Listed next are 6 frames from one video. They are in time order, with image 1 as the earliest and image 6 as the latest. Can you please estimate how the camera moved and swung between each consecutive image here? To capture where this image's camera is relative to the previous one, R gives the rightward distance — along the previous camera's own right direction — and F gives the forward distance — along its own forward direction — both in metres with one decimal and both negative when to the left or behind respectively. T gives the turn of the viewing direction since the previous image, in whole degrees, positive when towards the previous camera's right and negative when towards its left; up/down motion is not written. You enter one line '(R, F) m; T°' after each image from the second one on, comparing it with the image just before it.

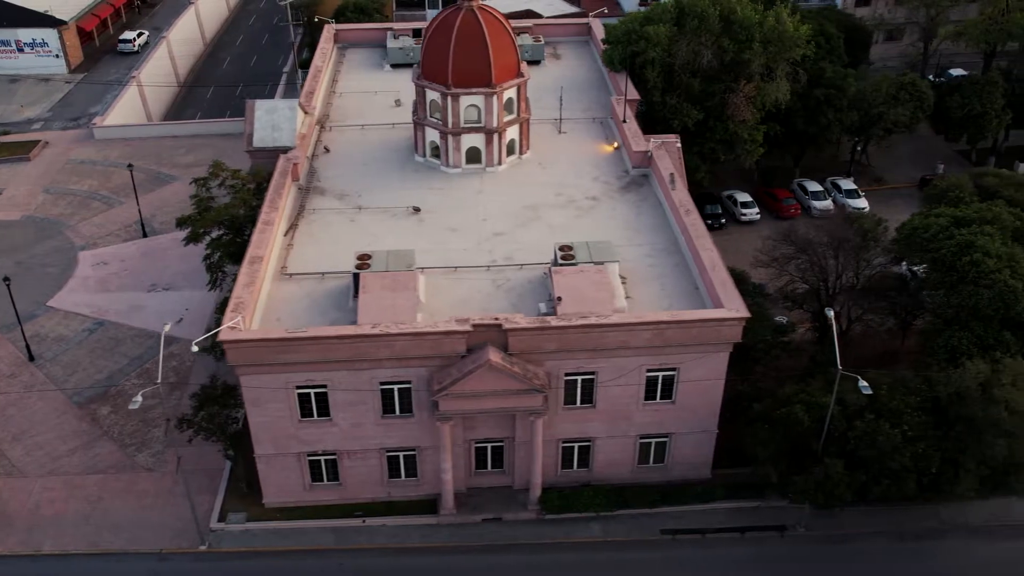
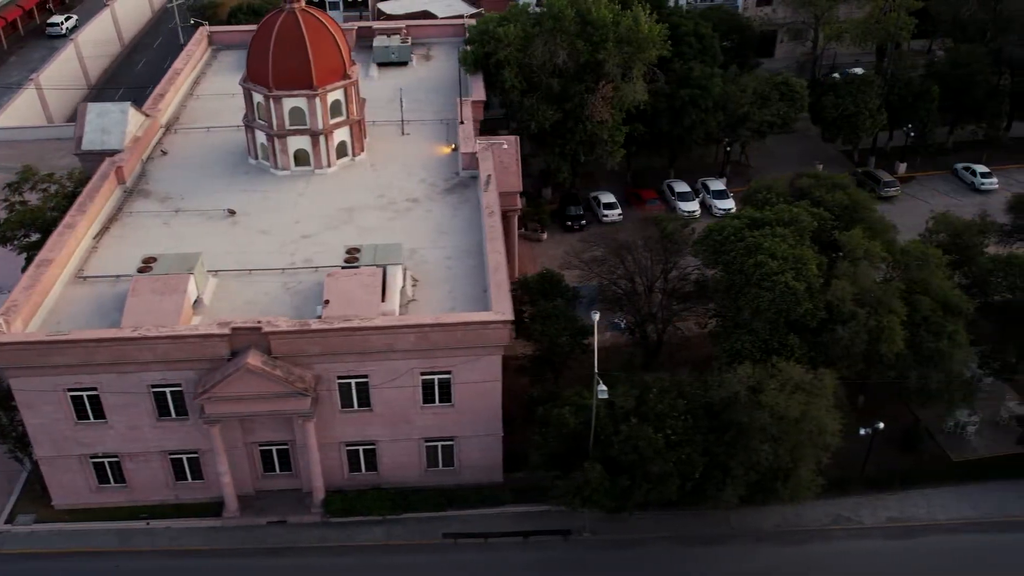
(+7.6, +0.2) m; -1°
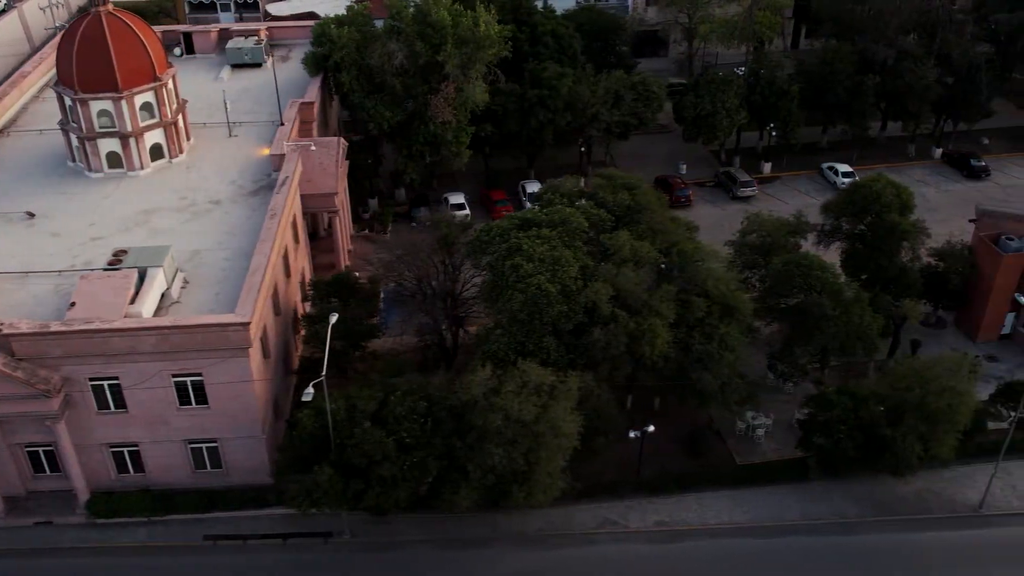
(+8.4, +0.2) m; -1°
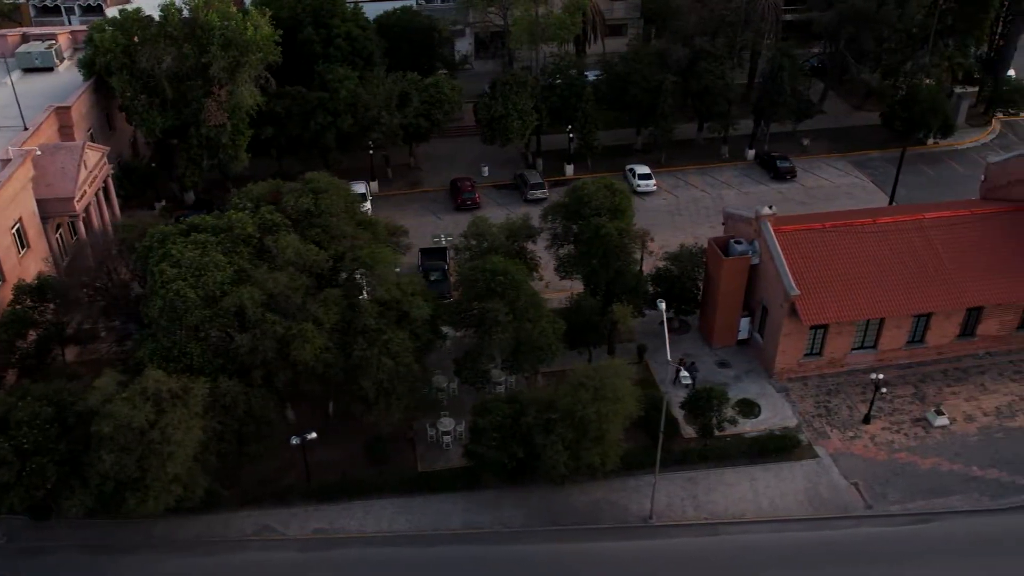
(+12.2, +0.5) m; -2°
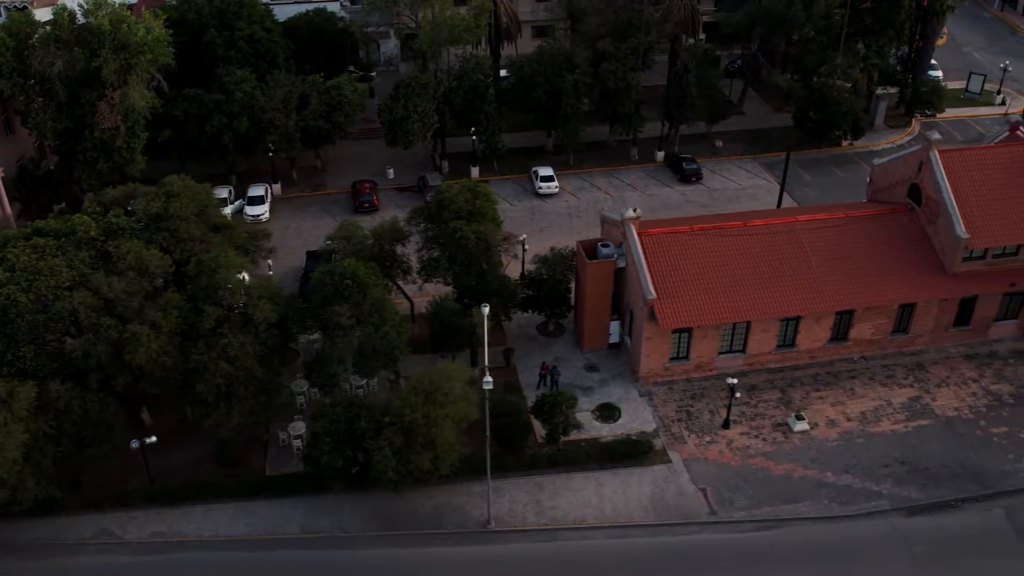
(+5.7, +0.2) m; -1°
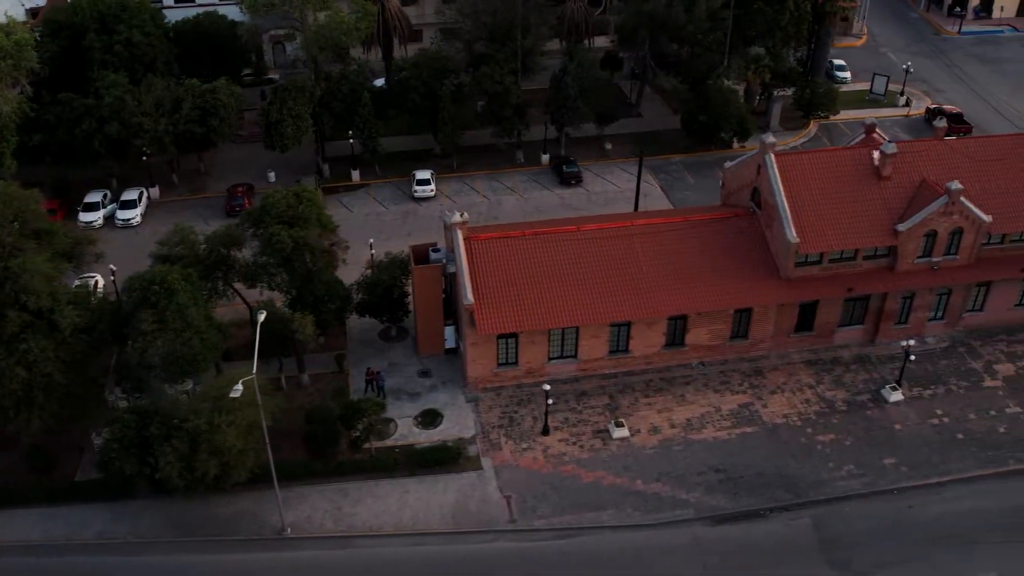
(+7.3, +0.3) m; -1°
